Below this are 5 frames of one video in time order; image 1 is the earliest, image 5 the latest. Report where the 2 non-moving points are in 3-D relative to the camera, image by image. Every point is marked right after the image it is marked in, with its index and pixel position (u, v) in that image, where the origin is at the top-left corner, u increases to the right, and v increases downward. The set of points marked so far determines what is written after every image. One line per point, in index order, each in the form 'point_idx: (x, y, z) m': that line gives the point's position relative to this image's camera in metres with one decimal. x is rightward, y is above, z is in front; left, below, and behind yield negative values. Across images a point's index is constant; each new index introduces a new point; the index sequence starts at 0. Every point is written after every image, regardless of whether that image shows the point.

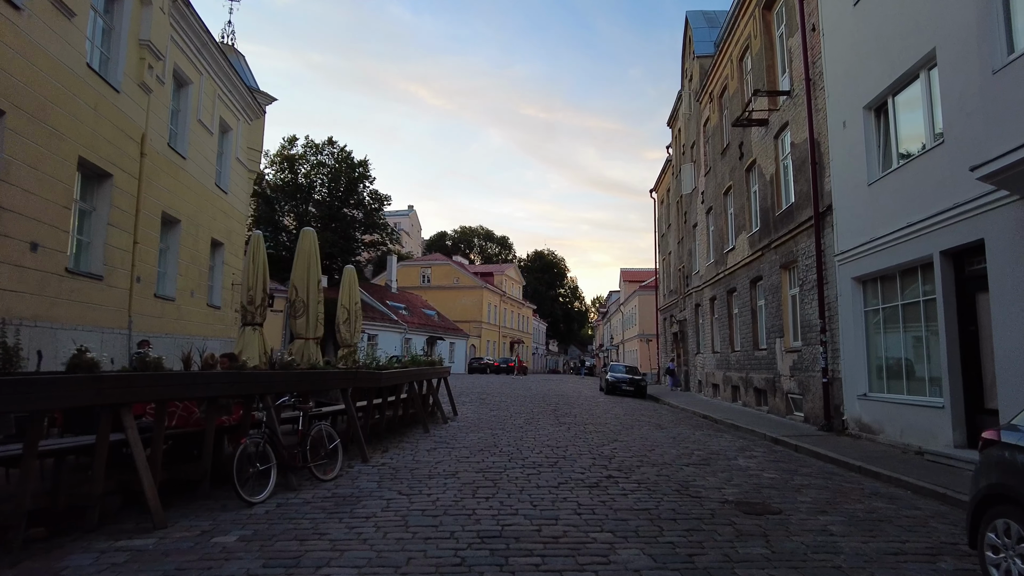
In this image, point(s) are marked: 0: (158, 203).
0: (-7.7, +1.8, +14.0) m
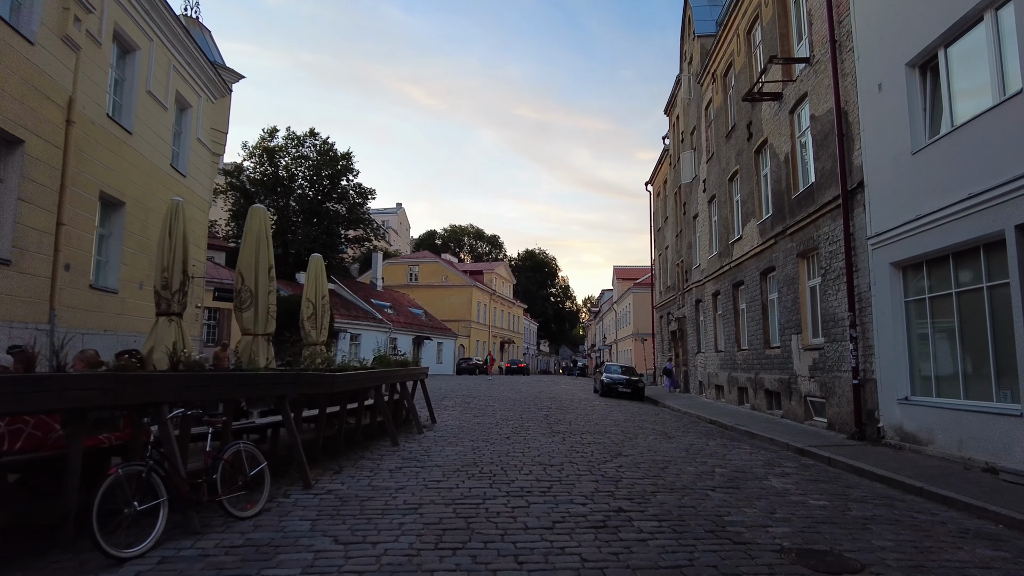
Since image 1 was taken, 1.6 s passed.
0: (-8.0, +2.0, +12.2) m
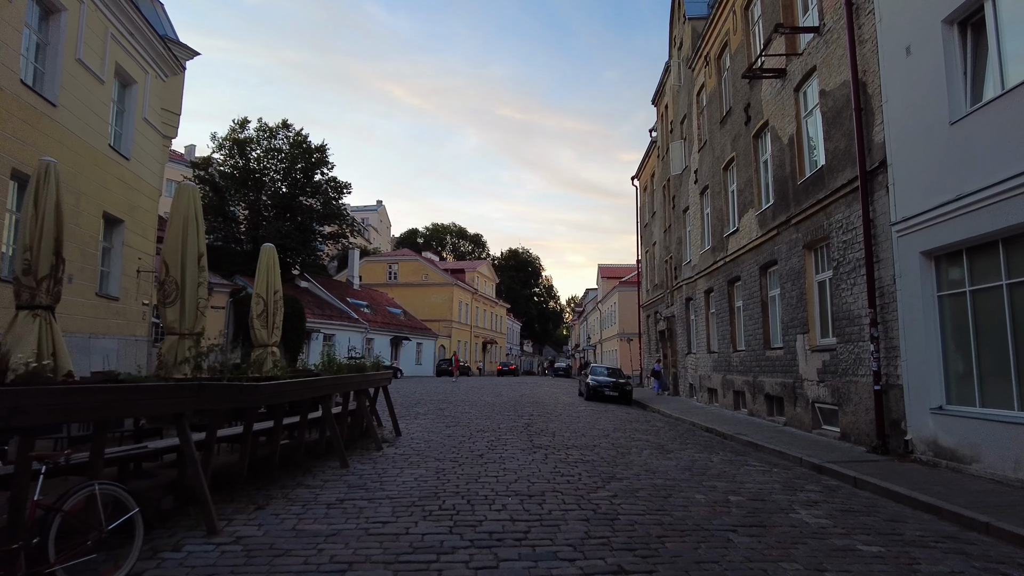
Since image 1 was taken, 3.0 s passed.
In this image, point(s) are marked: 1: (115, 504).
0: (-8.4, +2.2, +10.6) m
1: (-2.4, -1.3, +4.0) m
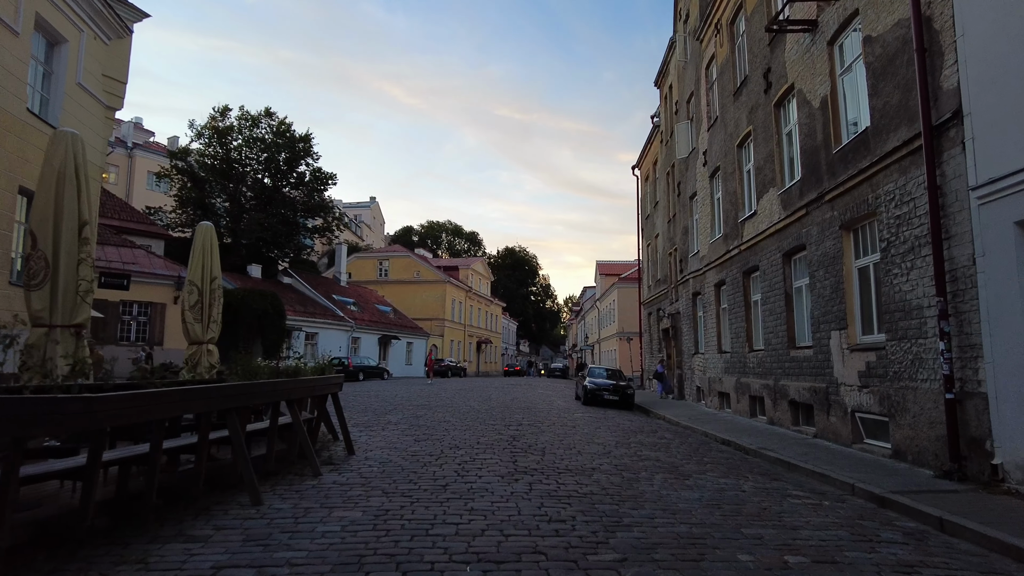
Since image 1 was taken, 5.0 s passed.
0: (-8.6, +2.4, +8.5) m
1: (-2.7, -1.1, +1.9) m
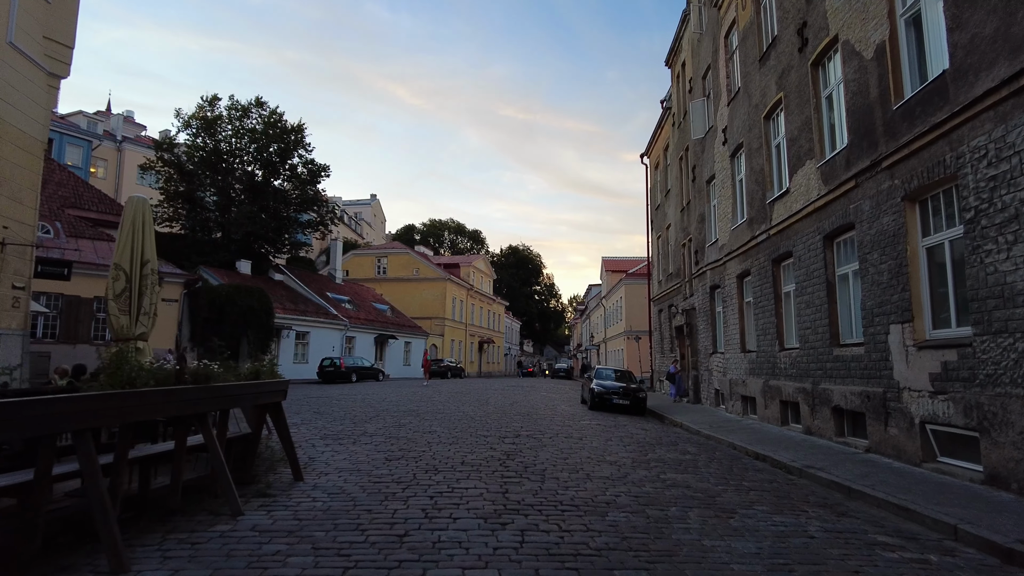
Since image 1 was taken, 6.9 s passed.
0: (-8.7, +2.6, +6.7) m
1: (-2.8, -0.9, +0.1) m
